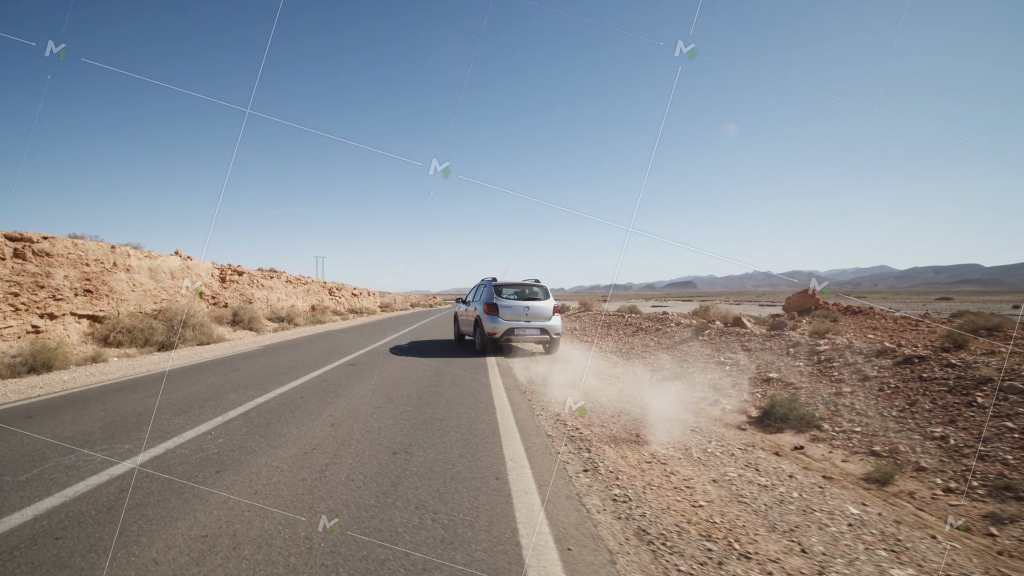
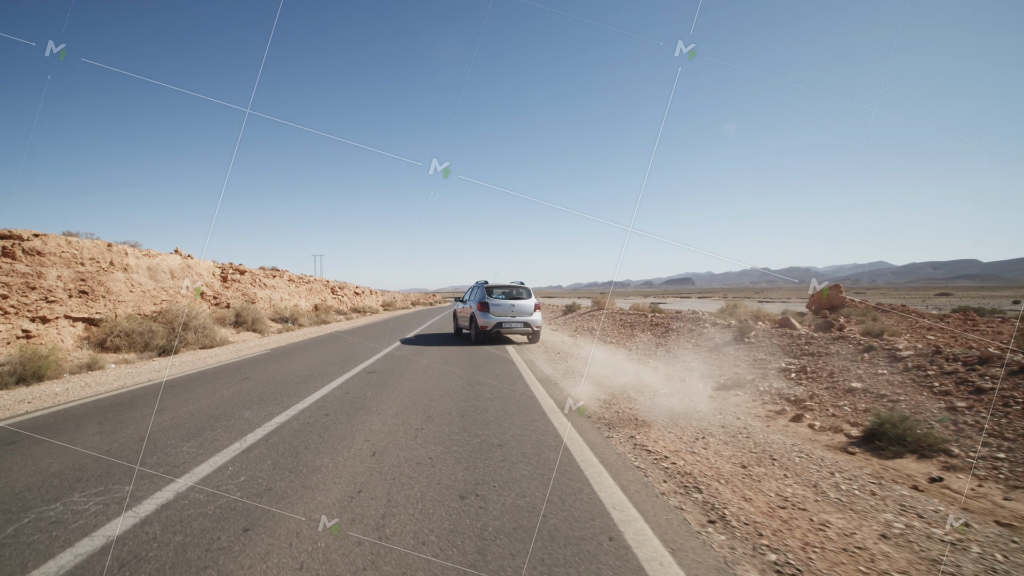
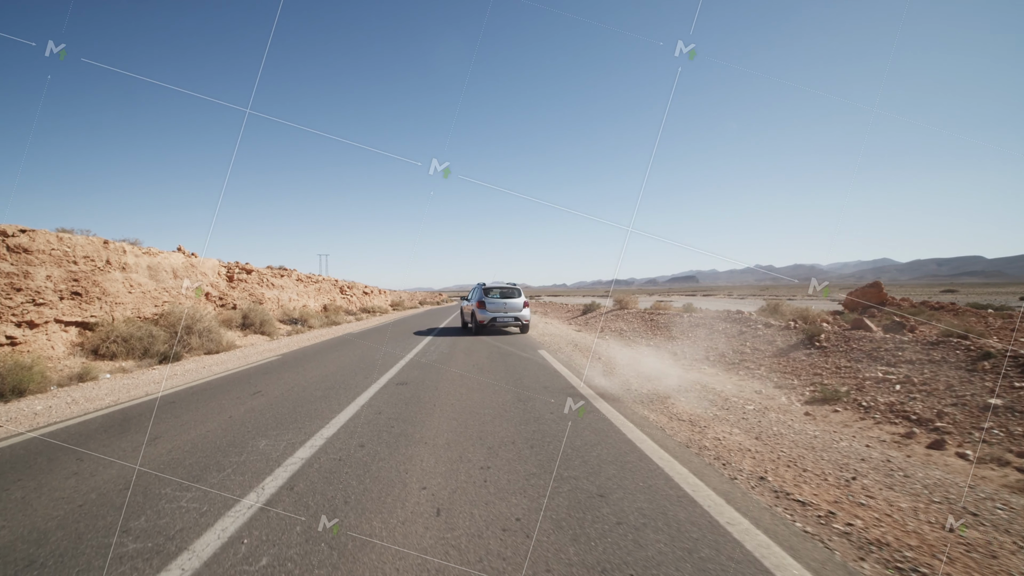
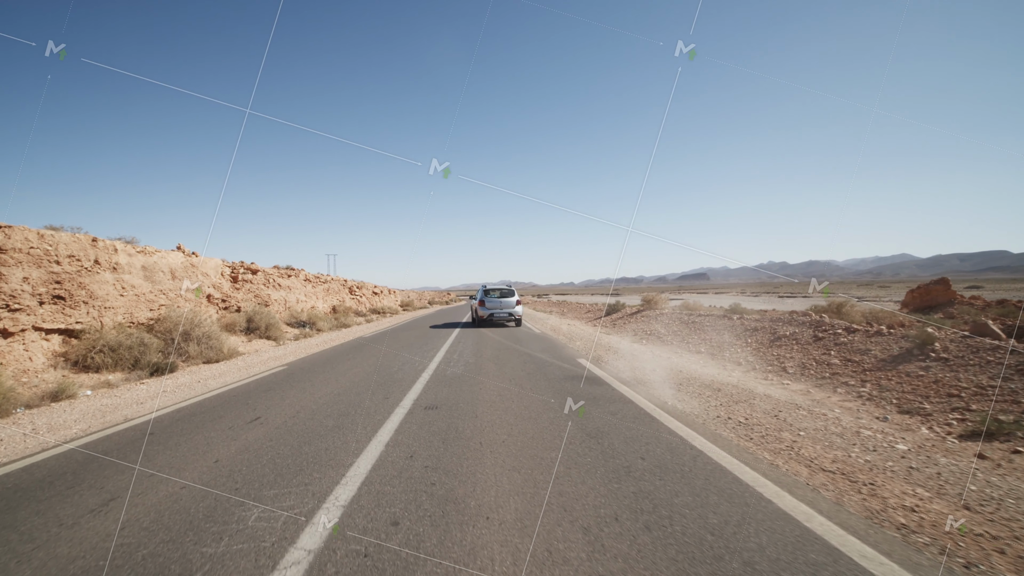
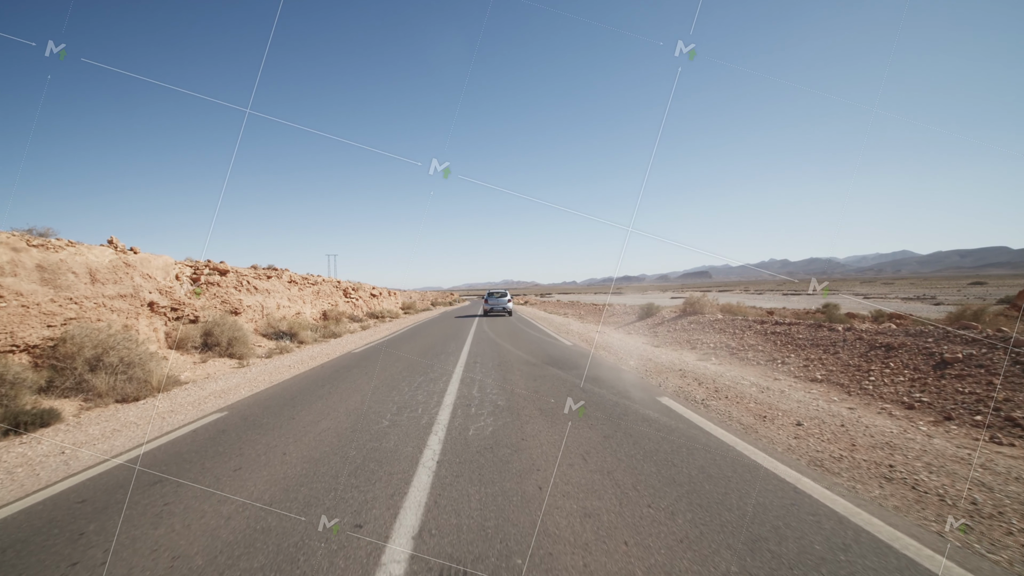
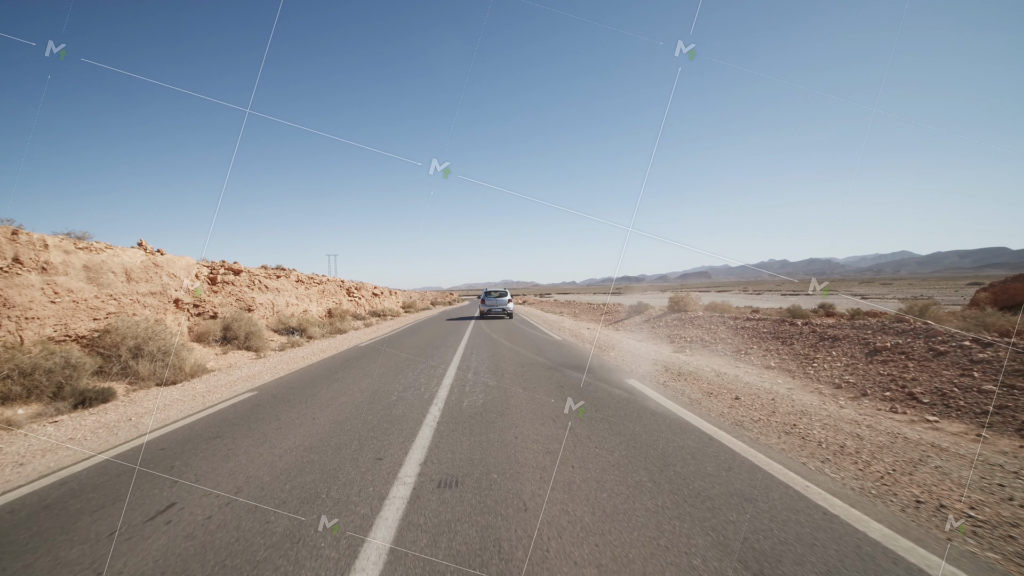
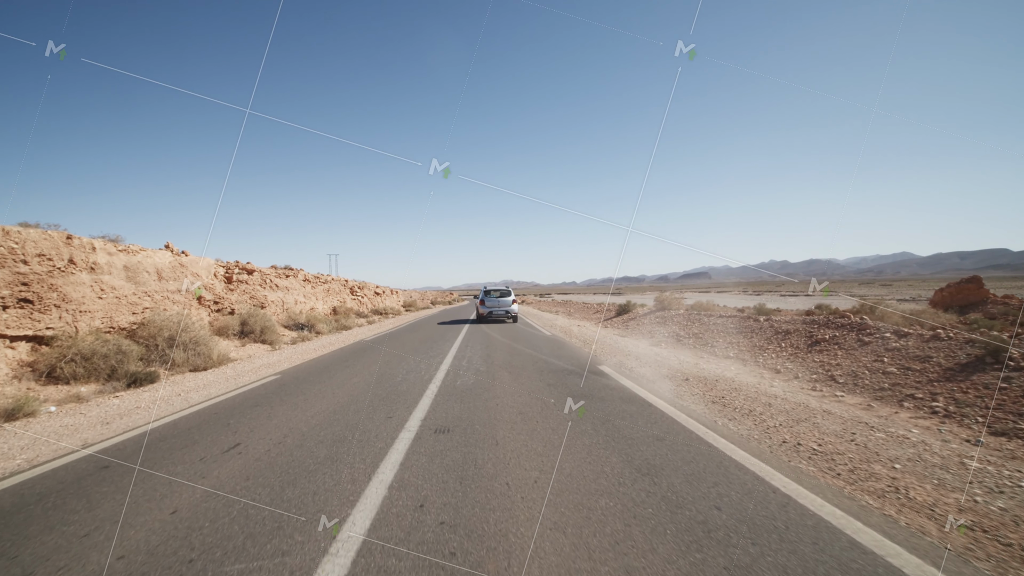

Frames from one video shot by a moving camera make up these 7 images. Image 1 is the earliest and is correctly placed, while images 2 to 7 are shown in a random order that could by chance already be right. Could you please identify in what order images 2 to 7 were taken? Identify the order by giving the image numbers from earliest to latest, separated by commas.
2, 3, 4, 7, 6, 5
